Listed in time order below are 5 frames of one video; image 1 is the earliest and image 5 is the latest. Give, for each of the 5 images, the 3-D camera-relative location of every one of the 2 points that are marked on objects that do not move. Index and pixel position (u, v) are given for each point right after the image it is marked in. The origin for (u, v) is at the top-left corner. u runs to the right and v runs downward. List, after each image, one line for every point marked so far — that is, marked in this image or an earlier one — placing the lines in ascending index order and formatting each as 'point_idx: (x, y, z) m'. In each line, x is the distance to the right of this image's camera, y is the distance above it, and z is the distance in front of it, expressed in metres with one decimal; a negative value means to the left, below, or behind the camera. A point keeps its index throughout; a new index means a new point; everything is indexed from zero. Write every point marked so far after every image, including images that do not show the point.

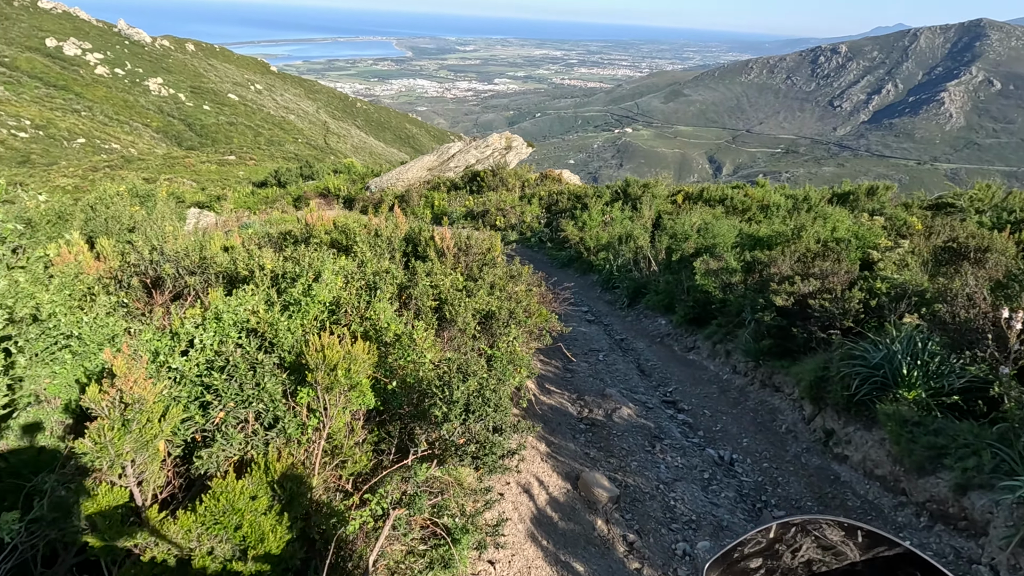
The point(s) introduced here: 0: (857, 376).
0: (+3.2, -0.8, +5.0) m
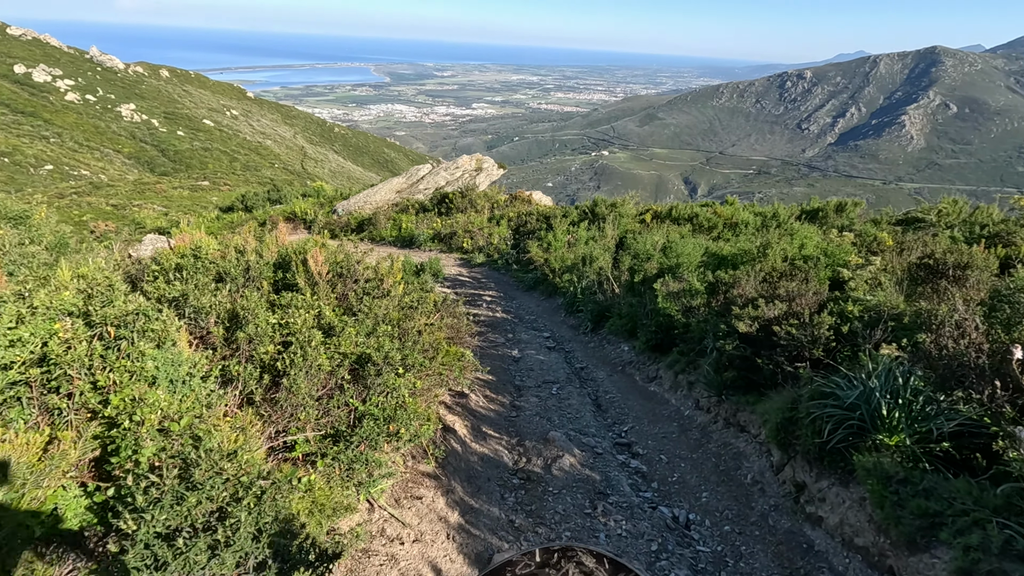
0: (+2.5, -1.0, +4.2) m
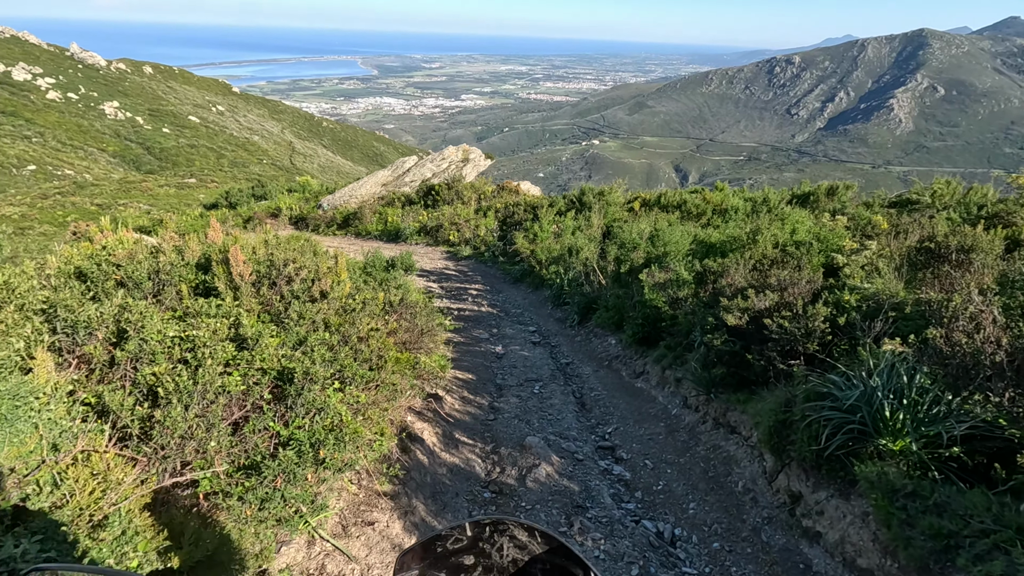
0: (+2.2, -1.0, +3.8) m
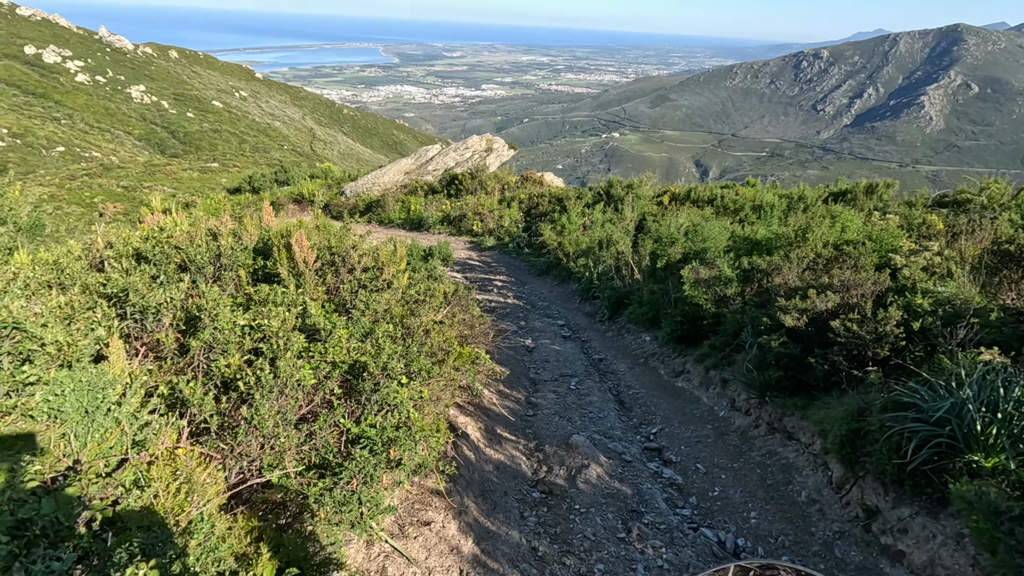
0: (+2.7, -1.0, +3.6) m
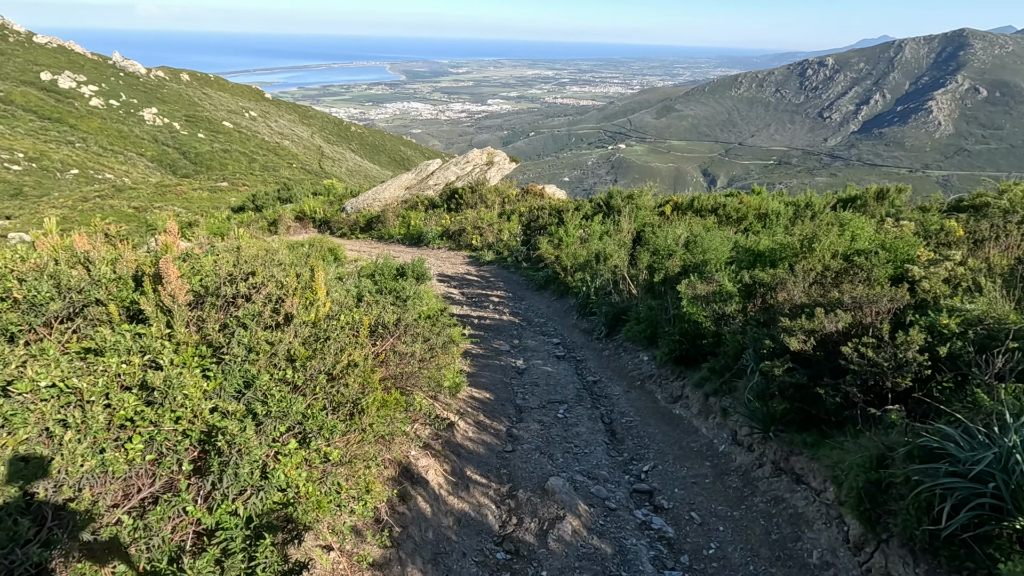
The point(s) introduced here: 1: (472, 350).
0: (+2.3, -1.1, +2.9) m
1: (-0.7, -1.0, +8.8) m
